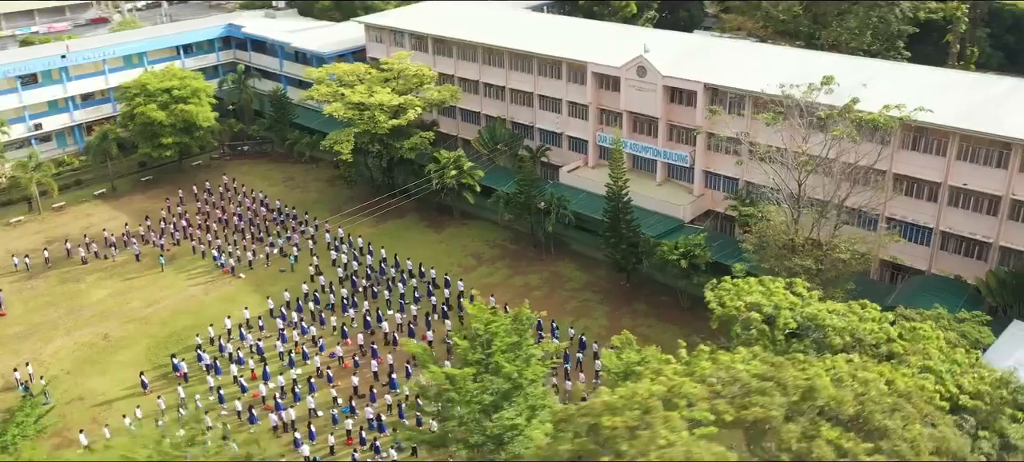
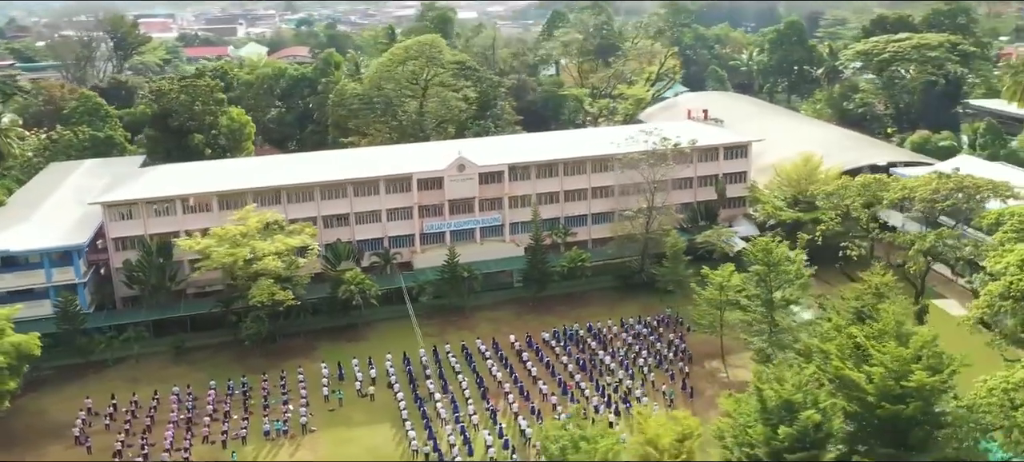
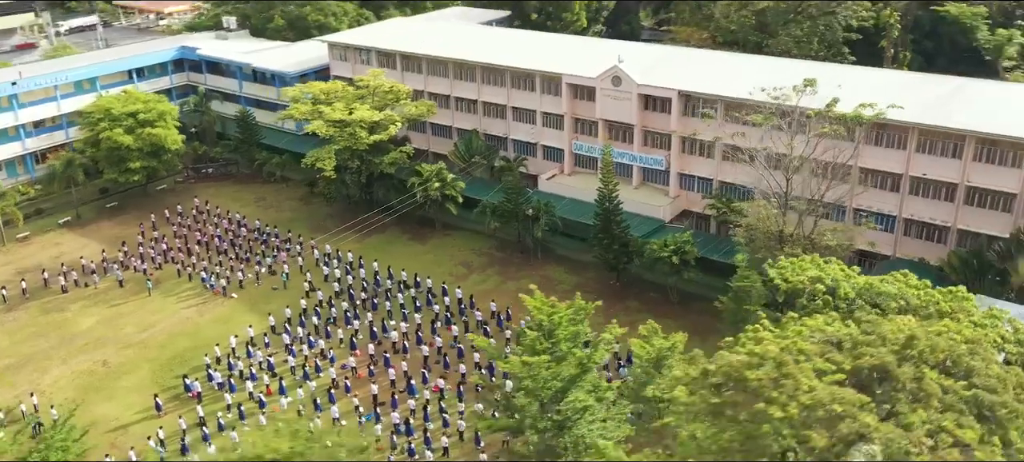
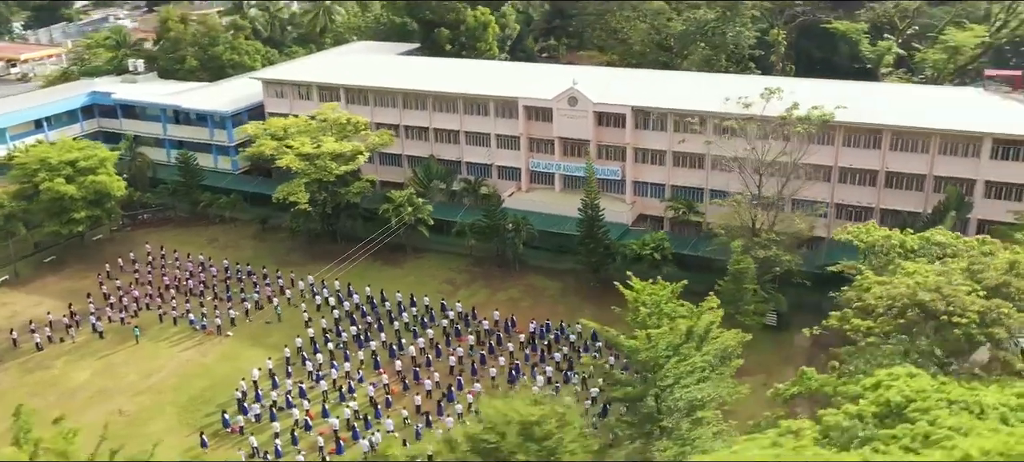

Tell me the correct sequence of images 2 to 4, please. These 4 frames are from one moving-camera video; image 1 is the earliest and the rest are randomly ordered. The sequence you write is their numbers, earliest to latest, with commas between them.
3, 4, 2
